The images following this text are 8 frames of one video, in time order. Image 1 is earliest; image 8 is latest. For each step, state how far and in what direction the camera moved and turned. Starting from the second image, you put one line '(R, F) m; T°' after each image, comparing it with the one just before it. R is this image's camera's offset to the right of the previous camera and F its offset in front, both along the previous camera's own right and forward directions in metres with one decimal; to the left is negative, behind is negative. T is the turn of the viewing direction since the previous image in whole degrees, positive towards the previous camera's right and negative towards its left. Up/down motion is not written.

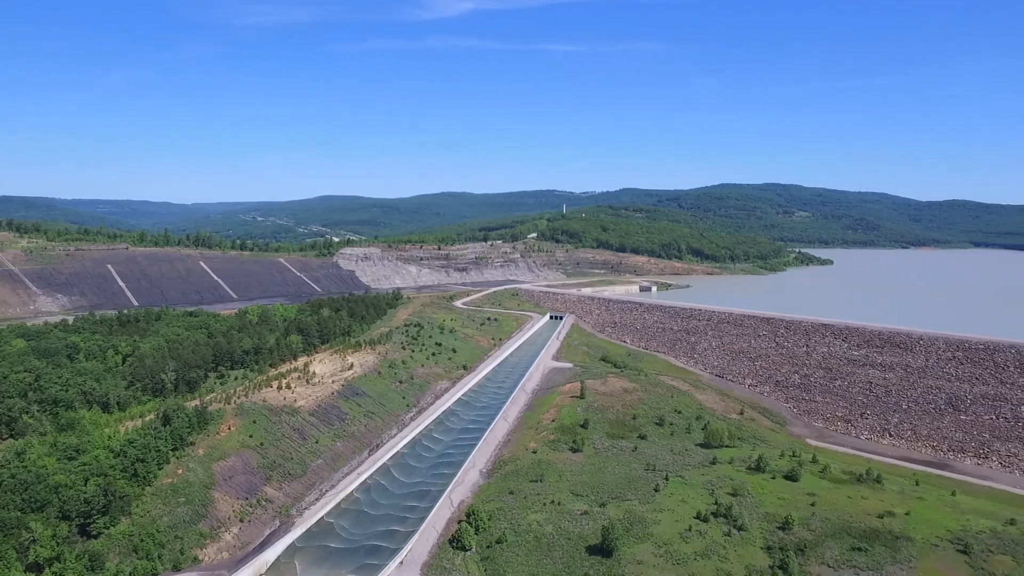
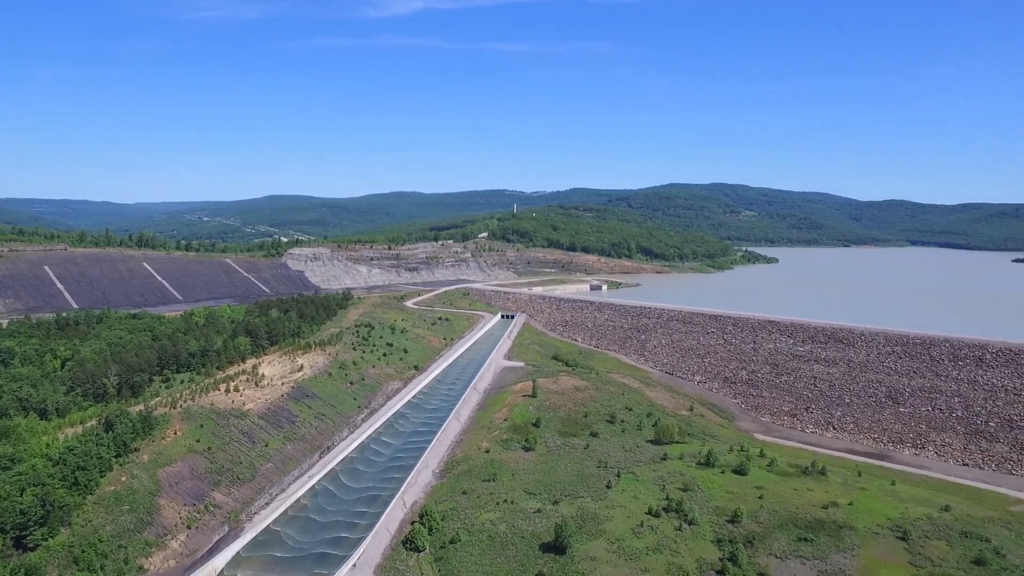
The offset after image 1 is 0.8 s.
(+0.6, +0.1) m; +3°
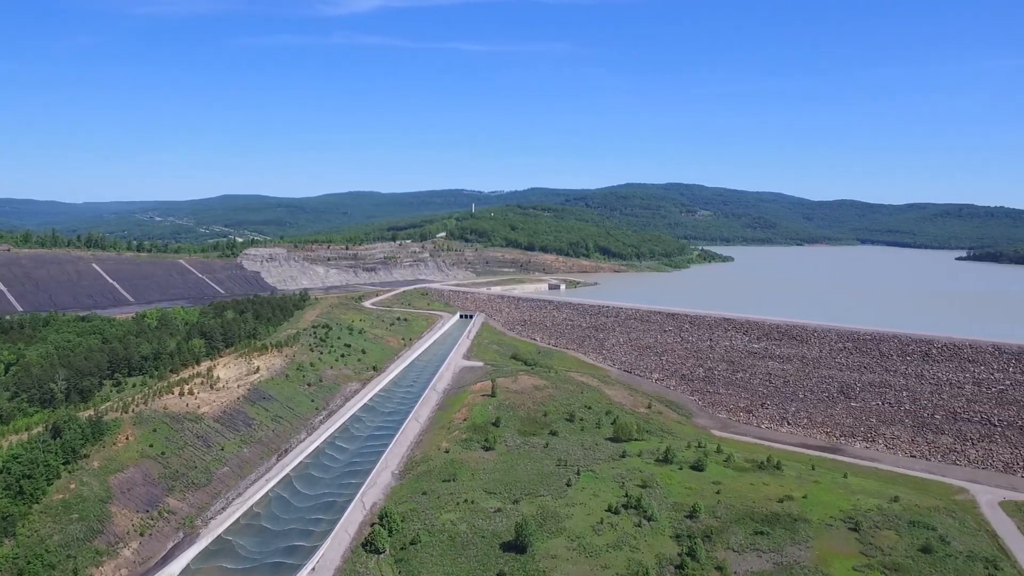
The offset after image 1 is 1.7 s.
(+0.5, +0.1) m; +2°
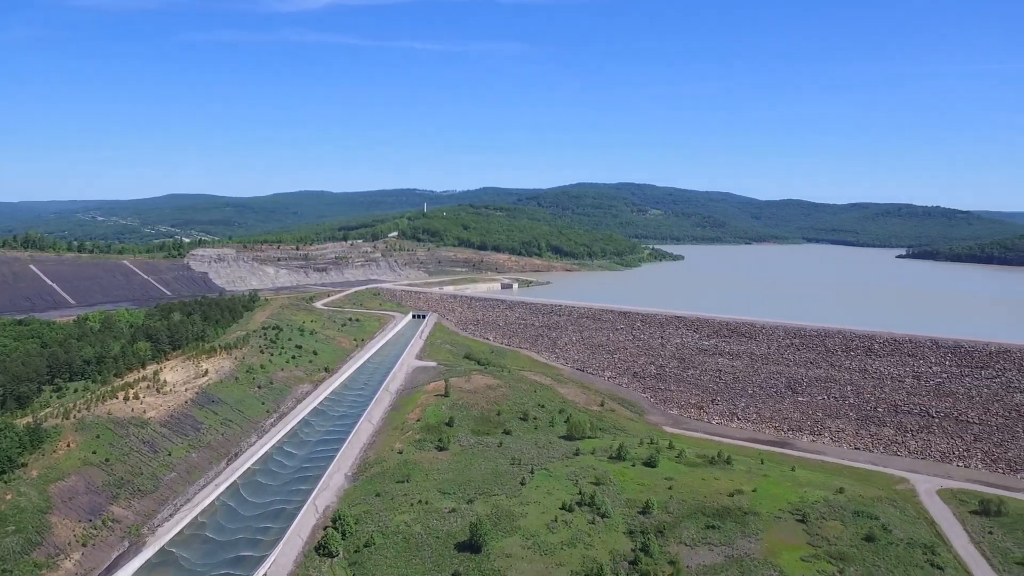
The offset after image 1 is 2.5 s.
(+0.6, 0.0) m; +3°
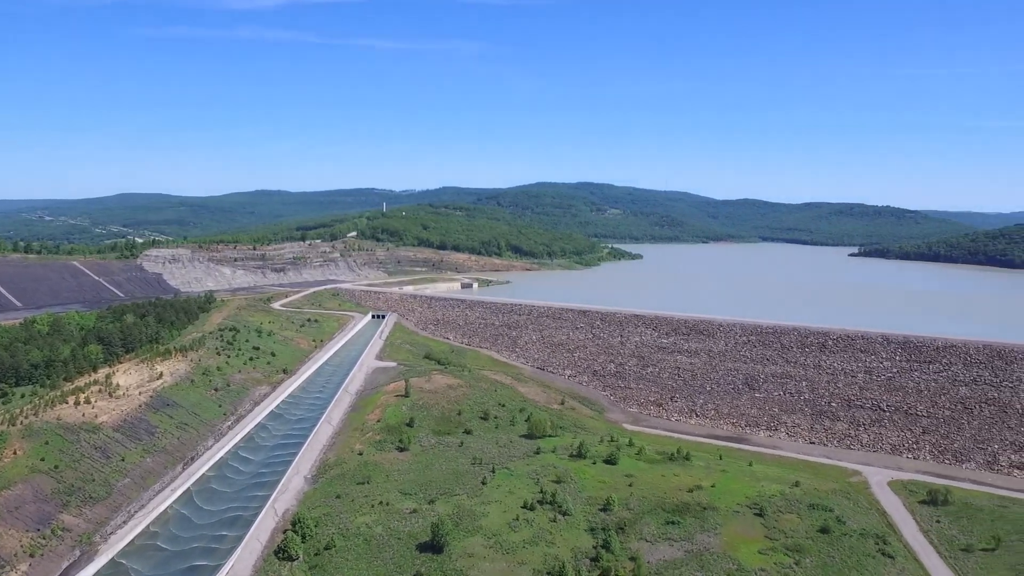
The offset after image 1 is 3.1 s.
(+0.5, 0.0) m; +2°
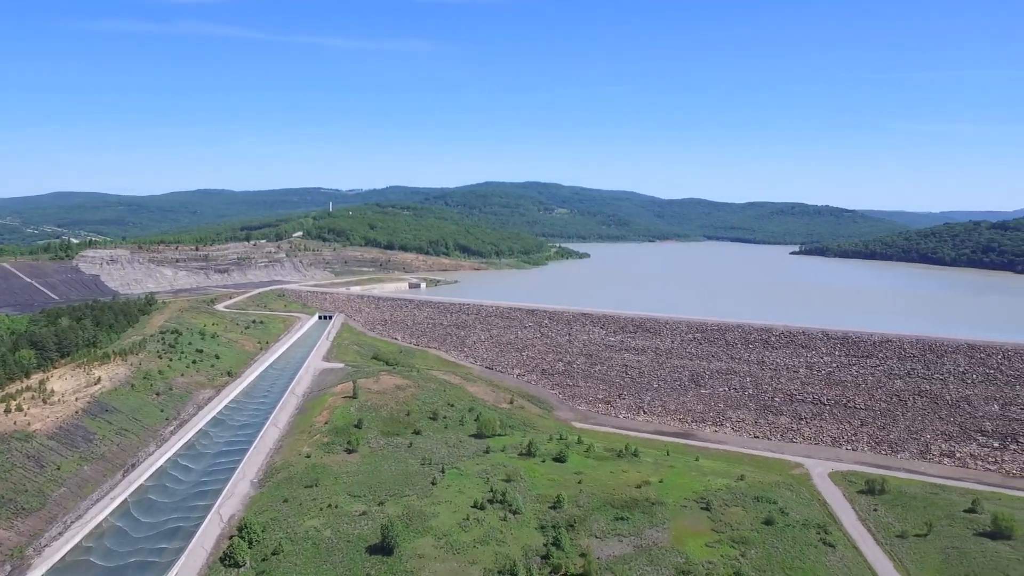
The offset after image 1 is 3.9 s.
(+0.6, -0.1) m; +3°
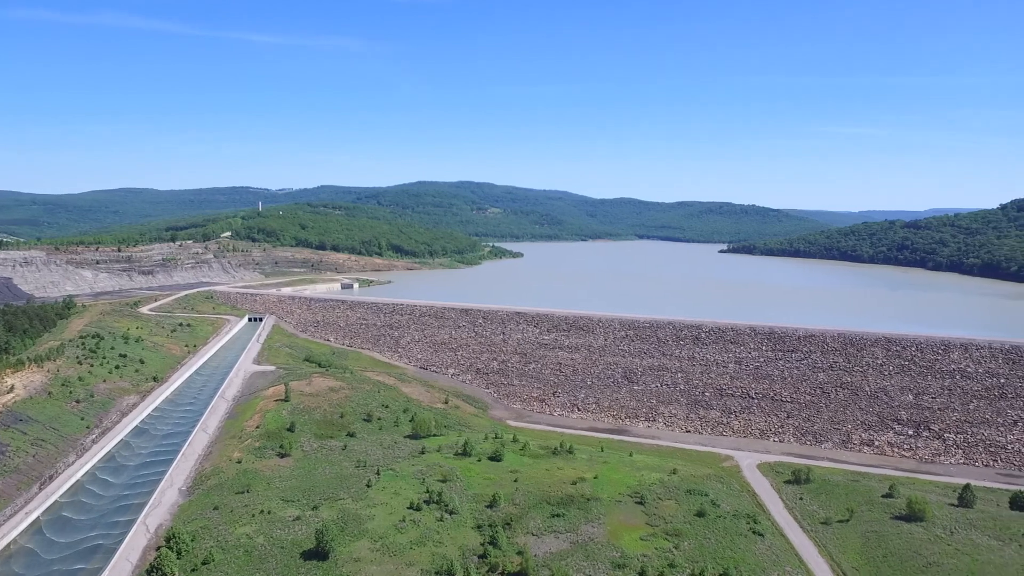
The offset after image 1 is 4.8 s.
(+0.8, -0.1) m; +4°
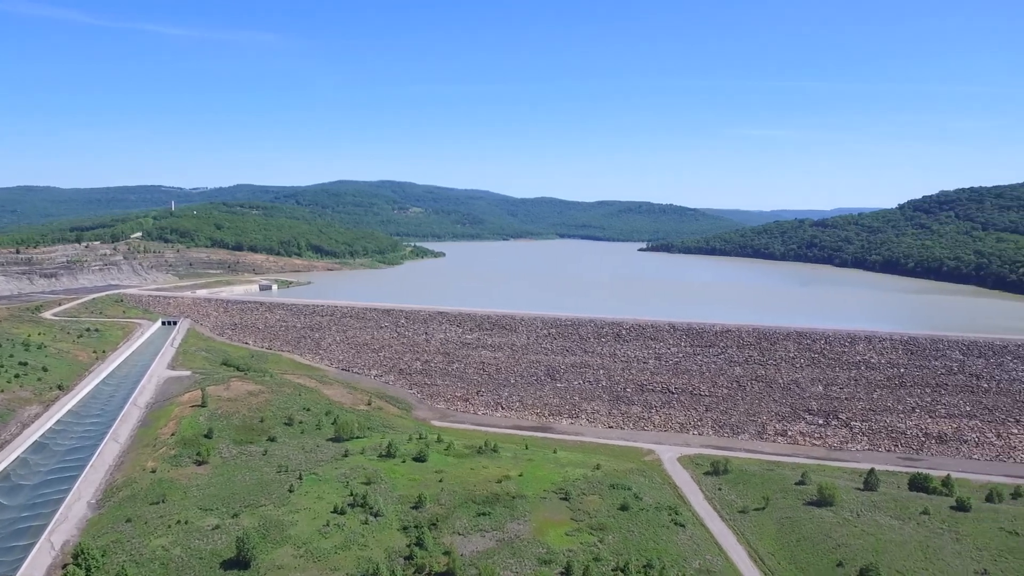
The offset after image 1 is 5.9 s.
(+0.9, -0.2) m; +5°
